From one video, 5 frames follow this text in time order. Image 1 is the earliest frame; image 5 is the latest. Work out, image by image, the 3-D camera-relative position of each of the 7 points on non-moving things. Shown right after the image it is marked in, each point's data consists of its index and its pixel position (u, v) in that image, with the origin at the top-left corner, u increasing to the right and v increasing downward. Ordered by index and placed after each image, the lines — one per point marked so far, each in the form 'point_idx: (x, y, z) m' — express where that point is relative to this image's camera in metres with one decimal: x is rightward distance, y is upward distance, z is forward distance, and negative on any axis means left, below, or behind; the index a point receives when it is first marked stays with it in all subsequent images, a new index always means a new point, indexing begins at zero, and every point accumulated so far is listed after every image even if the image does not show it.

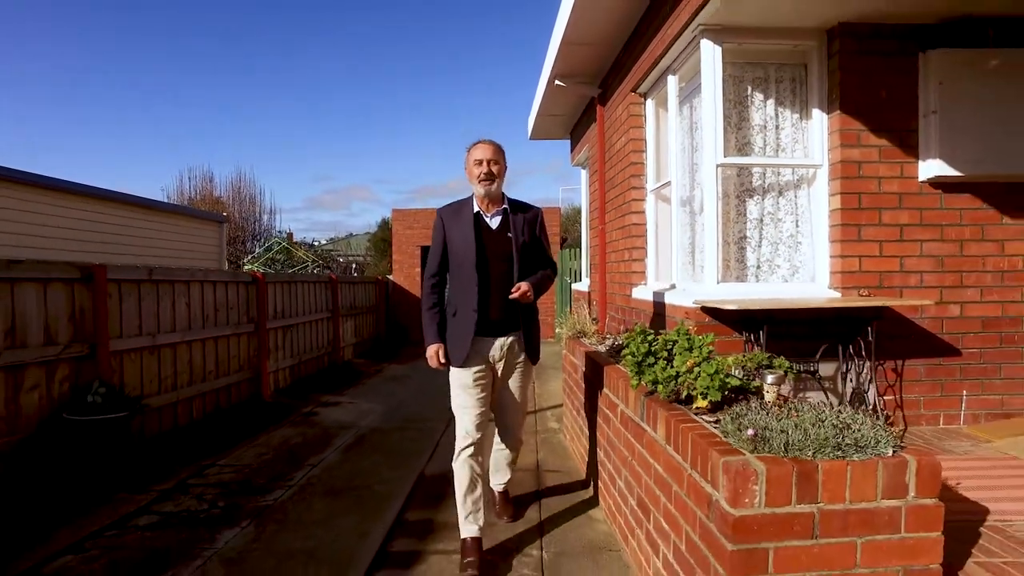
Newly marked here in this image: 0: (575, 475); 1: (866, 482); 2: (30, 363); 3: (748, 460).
0: (+0.4, -1.2, +4.3) m
1: (+1.0, -0.5, +1.8) m
2: (-3.1, -0.5, +4.2) m
3: (+0.6, -0.5, +1.8) m
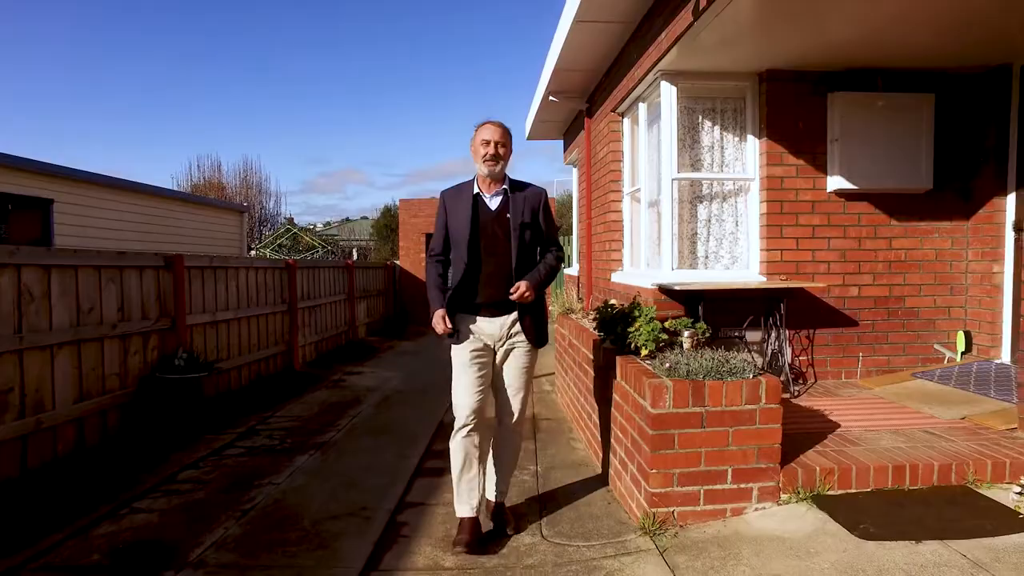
0: (+0.4, -1.1, +5.5) m
1: (+1.0, -0.5, +2.9) m
2: (-3.1, -0.4, +5.3) m
3: (+0.7, -0.4, +2.9) m
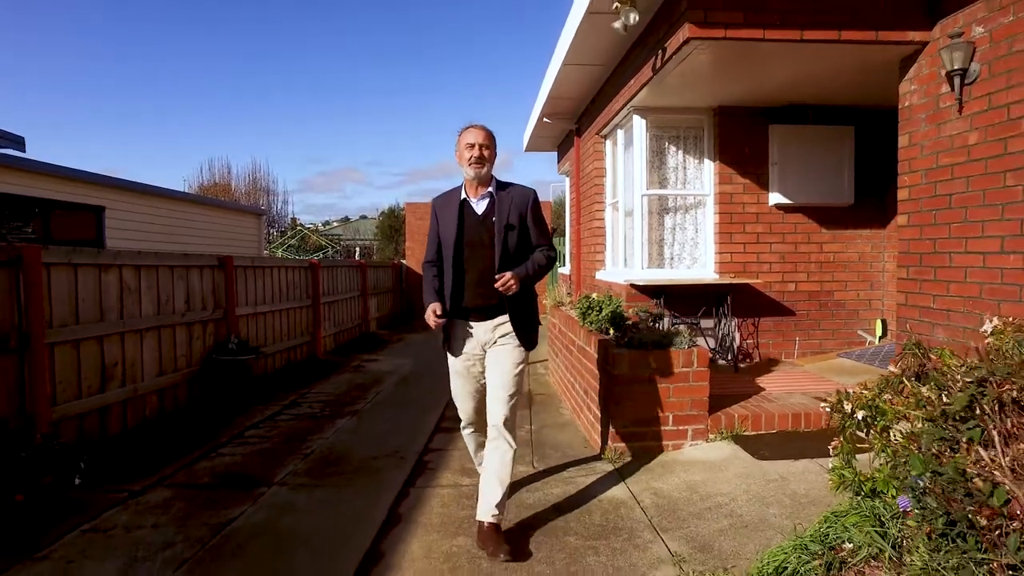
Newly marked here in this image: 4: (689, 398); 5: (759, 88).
0: (+0.4, -1.1, +6.6) m
1: (+1.0, -0.4, +4.0) m
2: (-3.1, -0.3, +6.4) m
3: (+0.7, -0.4, +4.0) m
4: (+1.1, -0.7, +4.0) m
5: (+2.0, +1.6, +5.5) m
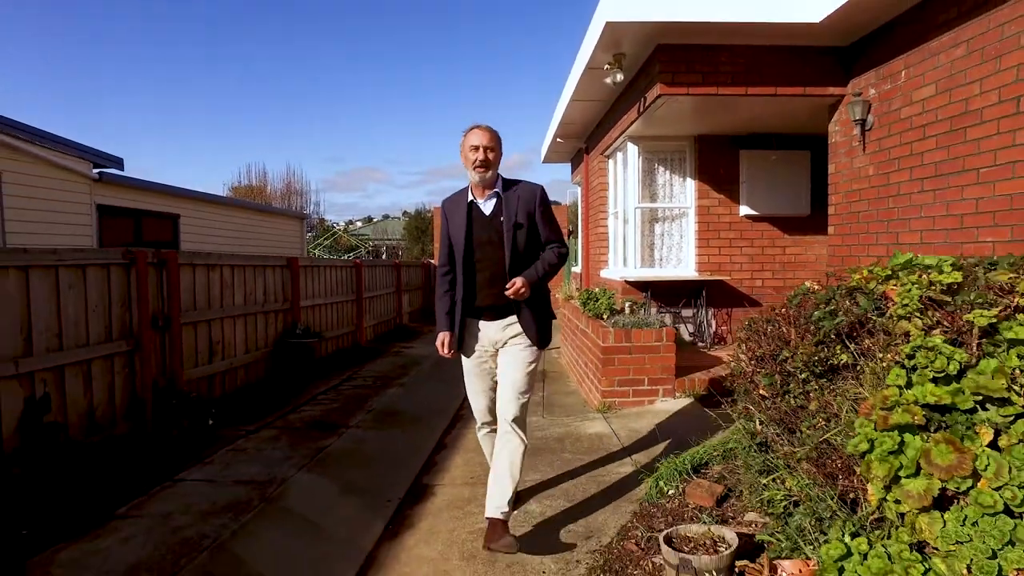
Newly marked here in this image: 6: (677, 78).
0: (+0.6, -1.0, +7.9) m
1: (+1.1, -0.4, +5.4) m
2: (-2.9, -0.3, +7.9) m
3: (+0.8, -0.3, +5.4) m
4: (+1.2, -0.6, +5.4) m
5: (+2.2, +1.7, +6.8) m
6: (+1.3, +1.7, +5.3) m
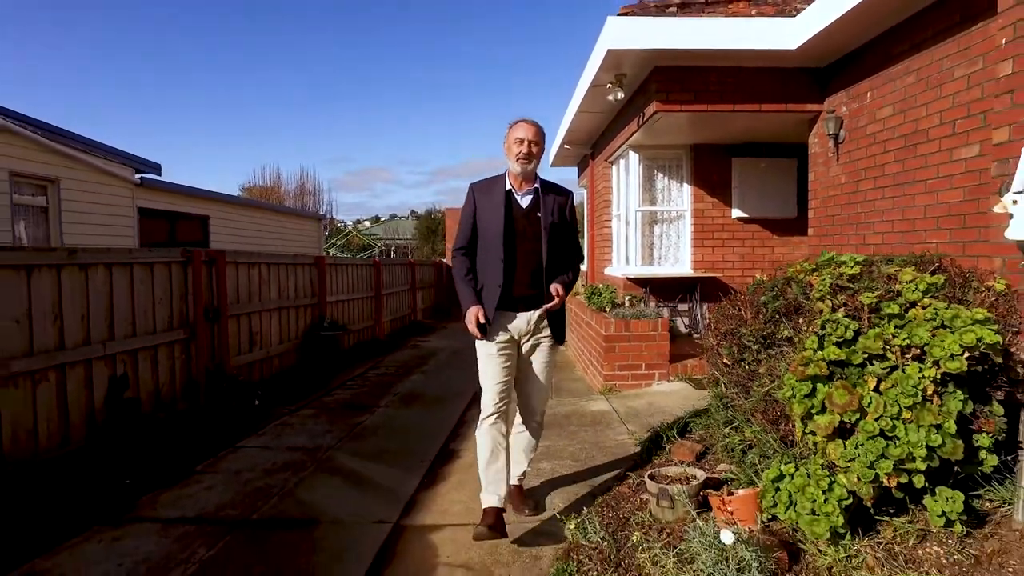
0: (+0.7, -1.0, +8.6) m
1: (+1.2, -0.3, +6.0) m
2: (-2.7, -0.2, +8.6) m
3: (+0.9, -0.3, +6.0) m
4: (+1.3, -0.6, +6.0) m
5: (+2.3, +1.7, +7.4) m
6: (+1.4, +1.7, +6.0) m
